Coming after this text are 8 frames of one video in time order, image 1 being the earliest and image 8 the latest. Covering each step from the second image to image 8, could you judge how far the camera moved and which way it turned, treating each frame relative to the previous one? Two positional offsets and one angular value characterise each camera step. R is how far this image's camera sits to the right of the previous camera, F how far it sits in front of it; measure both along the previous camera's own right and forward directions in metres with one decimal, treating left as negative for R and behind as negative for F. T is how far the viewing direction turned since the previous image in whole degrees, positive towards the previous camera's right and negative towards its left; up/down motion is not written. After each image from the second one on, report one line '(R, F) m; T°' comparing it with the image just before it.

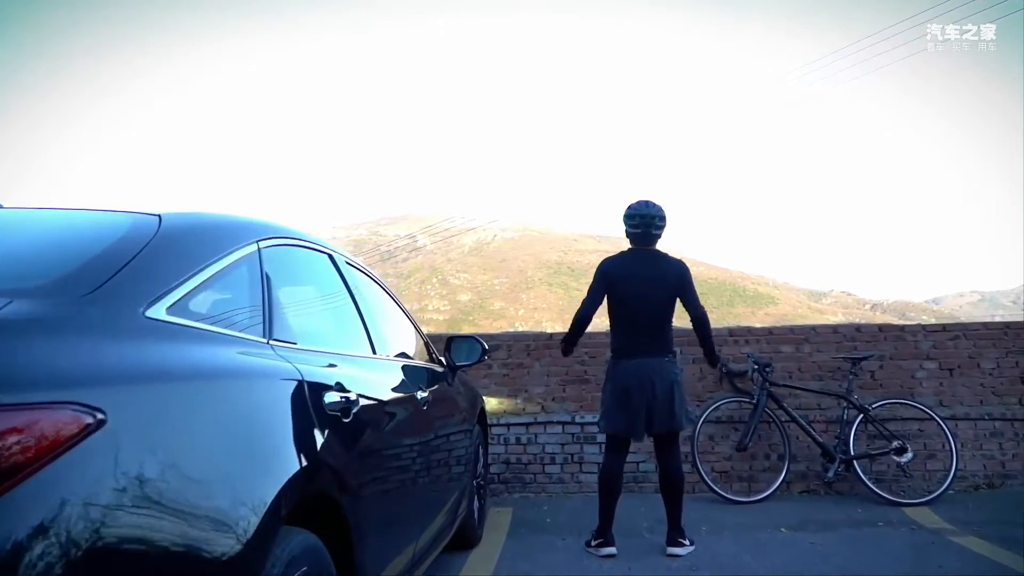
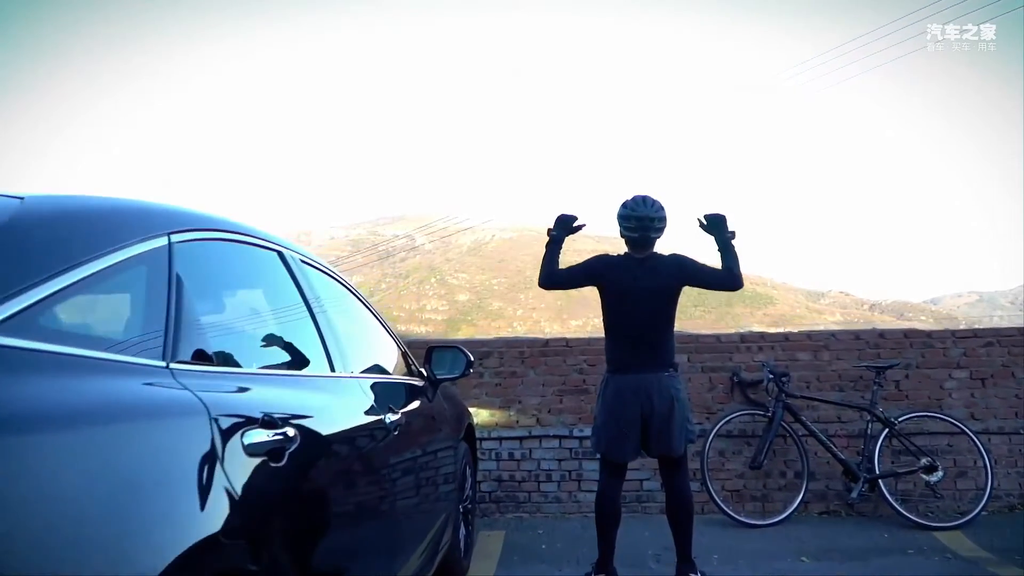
(0.0, +0.6) m; 0°
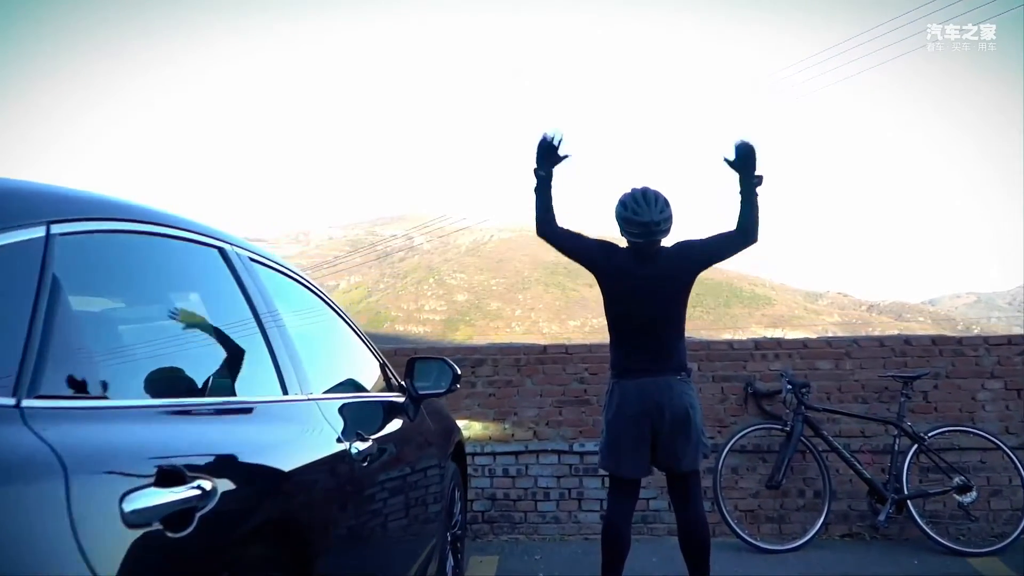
(0.0, +0.5) m; 0°
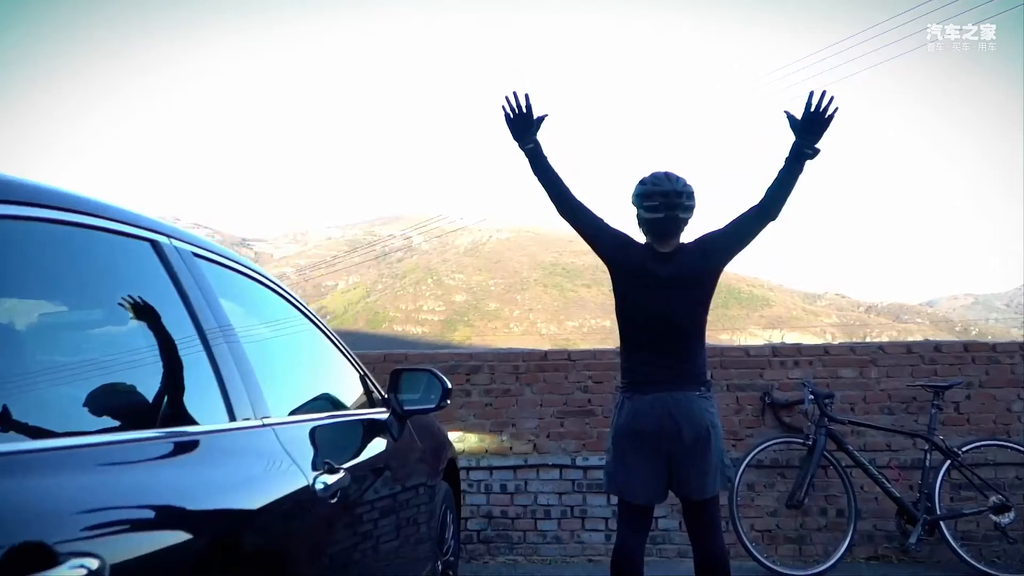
(0.0, +0.4) m; 0°
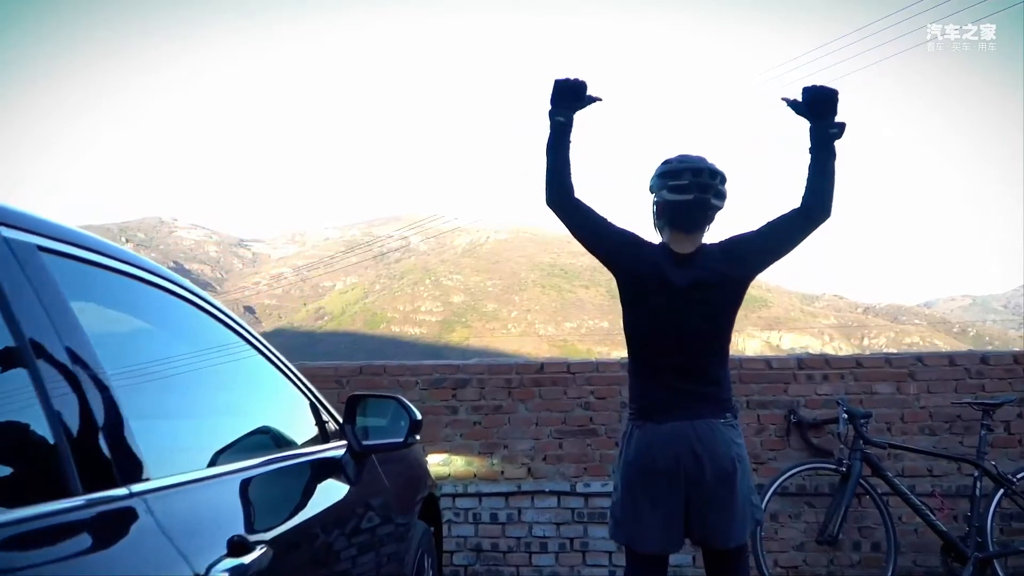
(0.0, +0.6) m; 0°
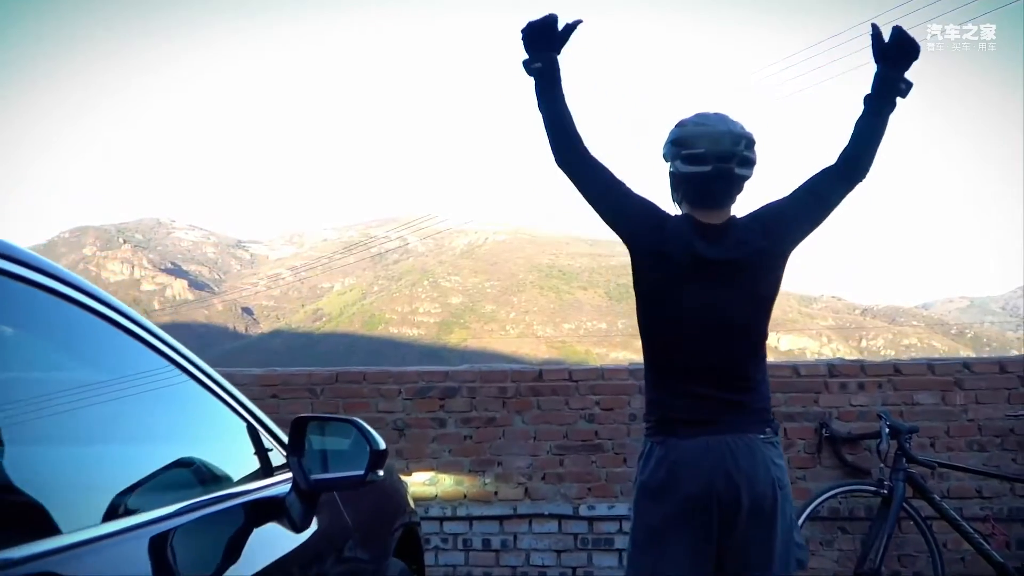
(0.0, +0.6) m; 0°
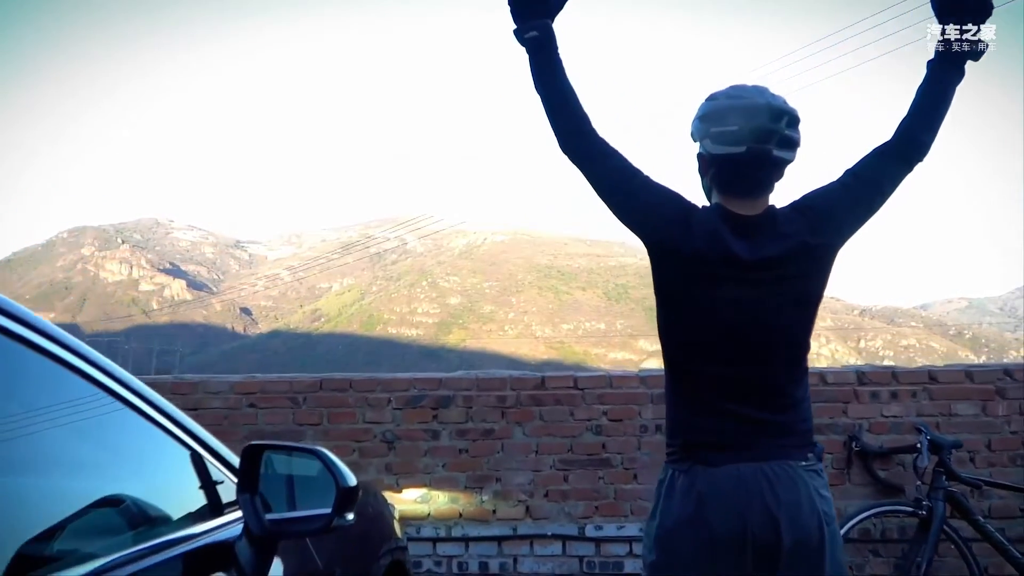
(0.0, +0.4) m; 0°
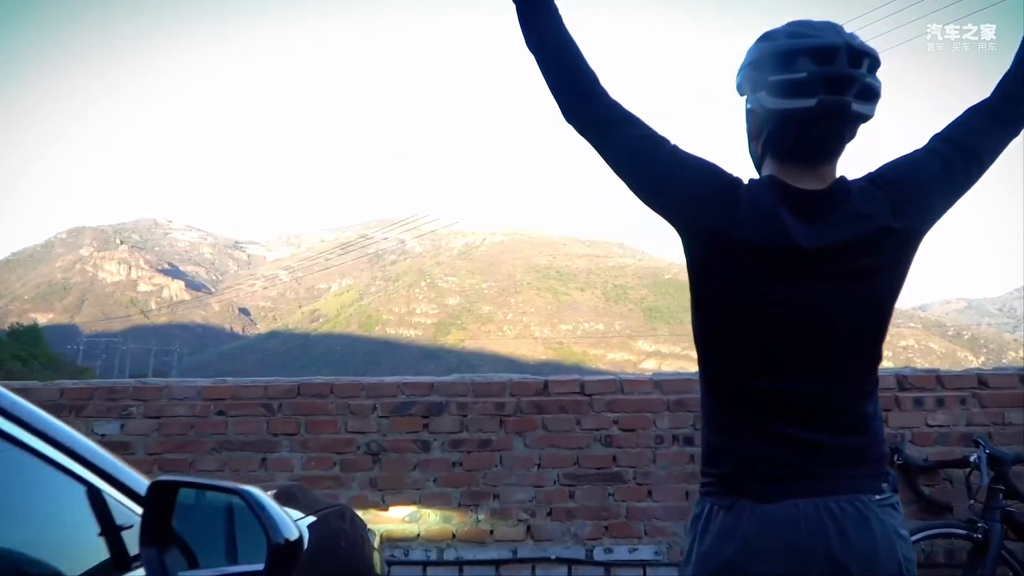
(0.0, +0.4) m; 0°
